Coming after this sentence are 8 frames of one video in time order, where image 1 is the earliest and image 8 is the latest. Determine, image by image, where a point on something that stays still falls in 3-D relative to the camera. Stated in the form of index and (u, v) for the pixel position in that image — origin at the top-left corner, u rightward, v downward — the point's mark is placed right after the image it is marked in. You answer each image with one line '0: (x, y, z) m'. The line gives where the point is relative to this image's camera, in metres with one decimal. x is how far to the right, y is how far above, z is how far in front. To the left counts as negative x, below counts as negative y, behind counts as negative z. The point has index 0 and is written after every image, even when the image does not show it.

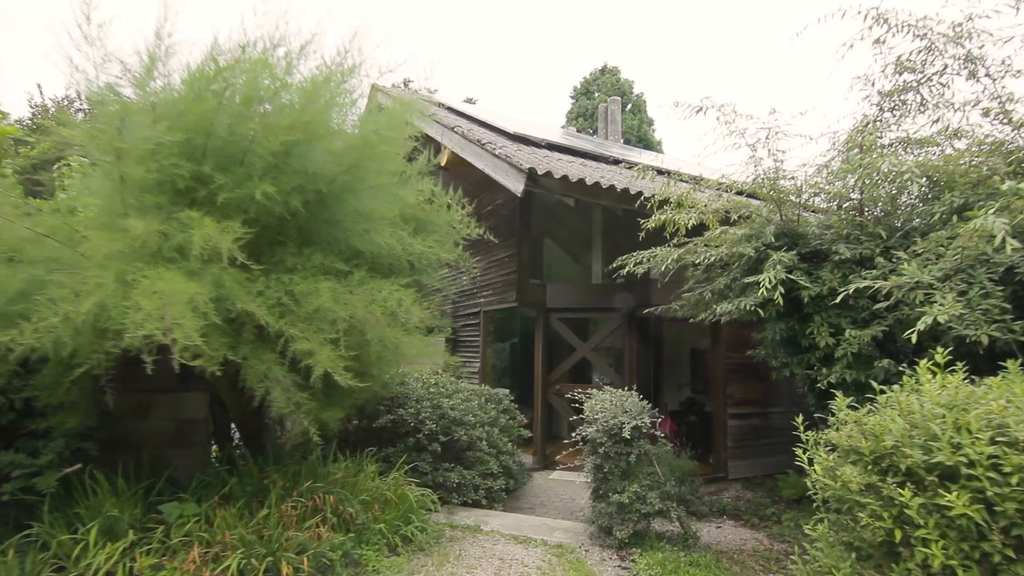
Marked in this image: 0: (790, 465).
0: (+4.4, -2.8, +8.4) m
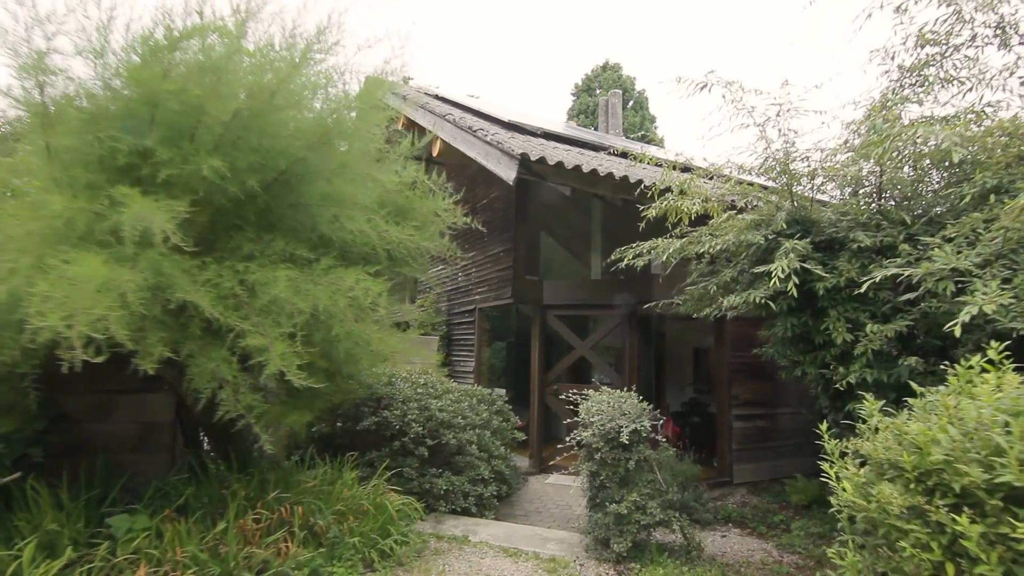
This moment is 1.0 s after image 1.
0: (+4.3, -2.8, +8.0) m
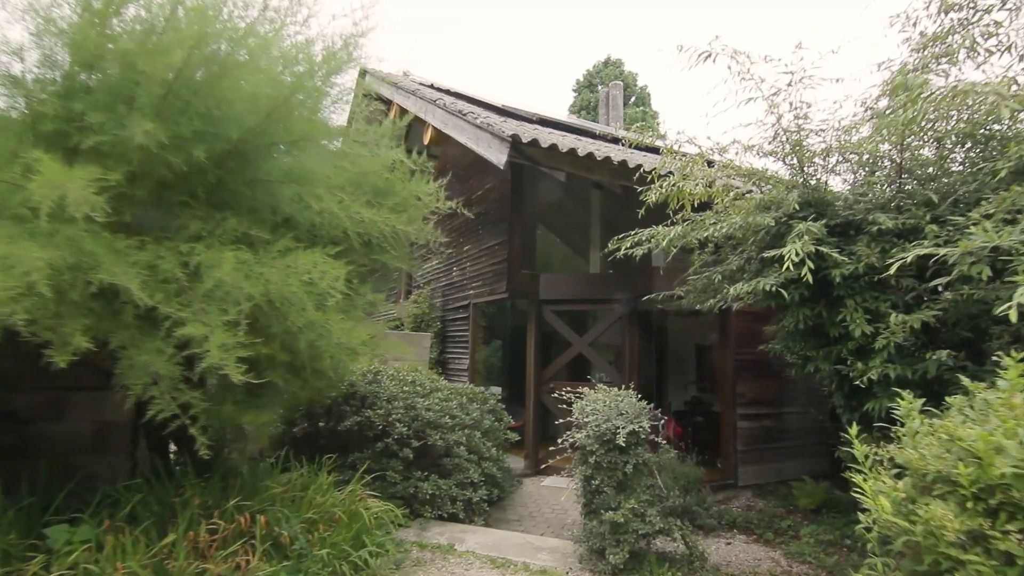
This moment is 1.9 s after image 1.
0: (+4.2, -2.7, +7.7) m
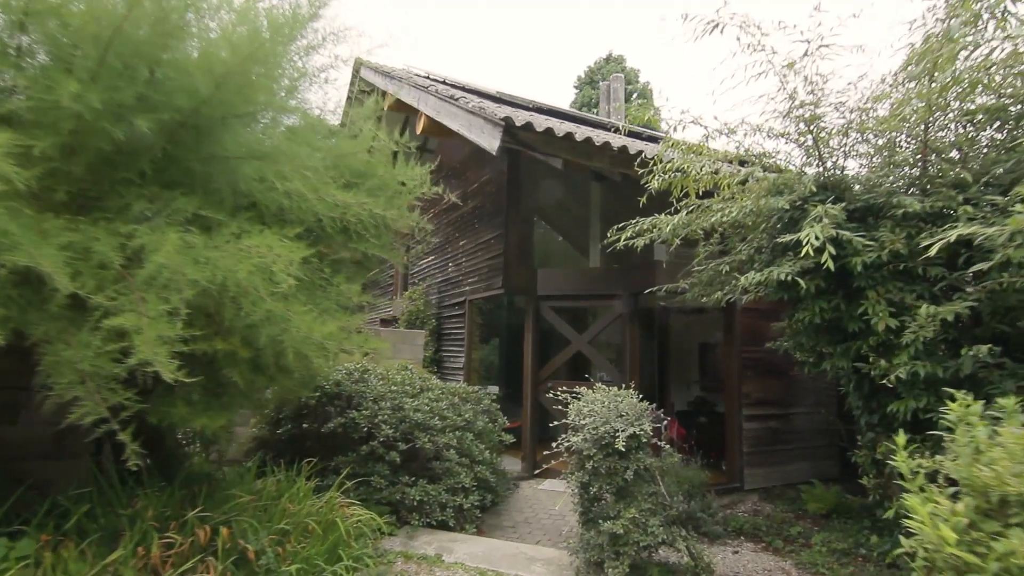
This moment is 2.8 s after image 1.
0: (+4.2, -2.6, +7.4) m
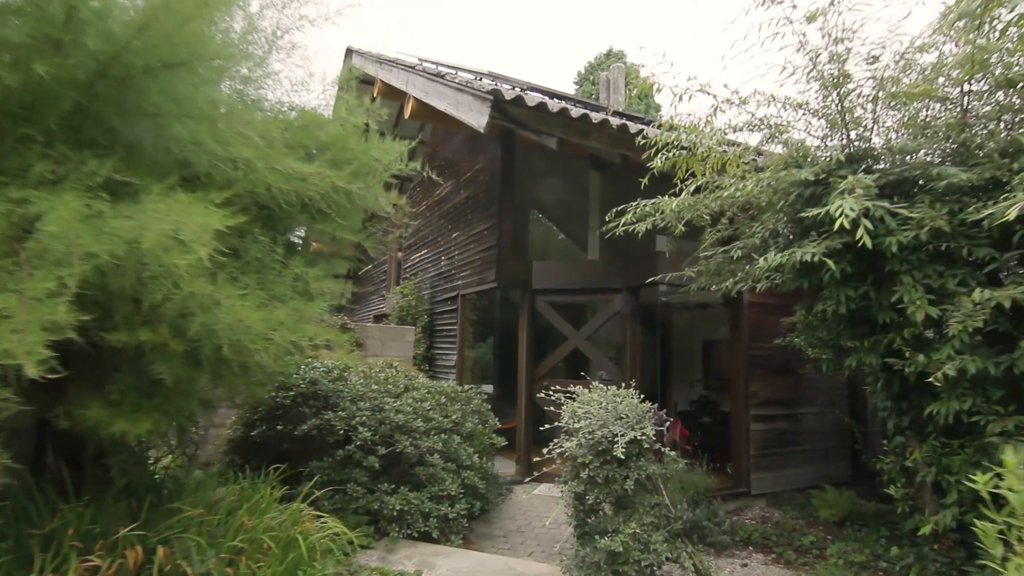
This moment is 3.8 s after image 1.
0: (+4.1, -2.5, +7.0) m
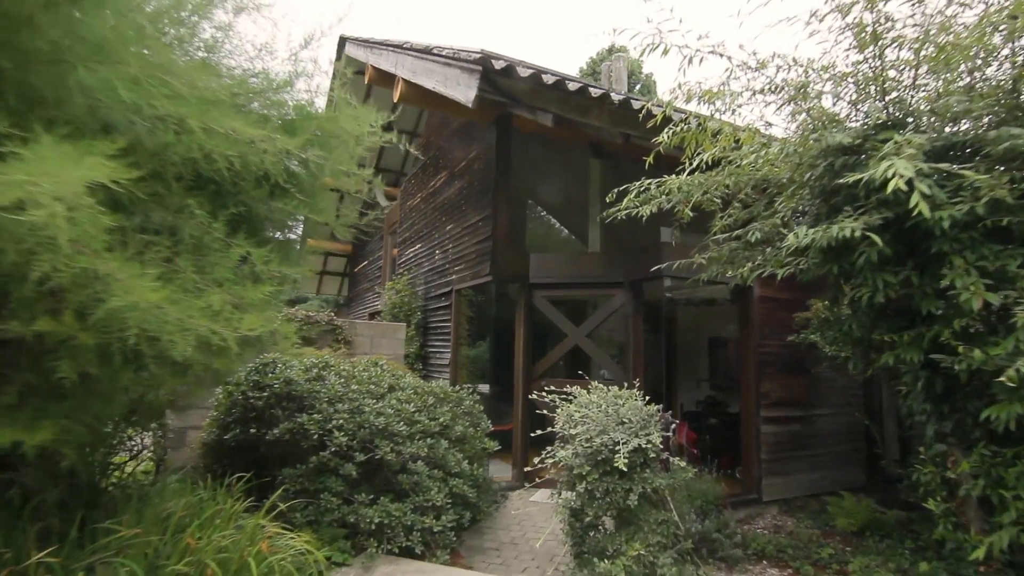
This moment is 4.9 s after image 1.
0: (+4.1, -2.4, +6.6) m
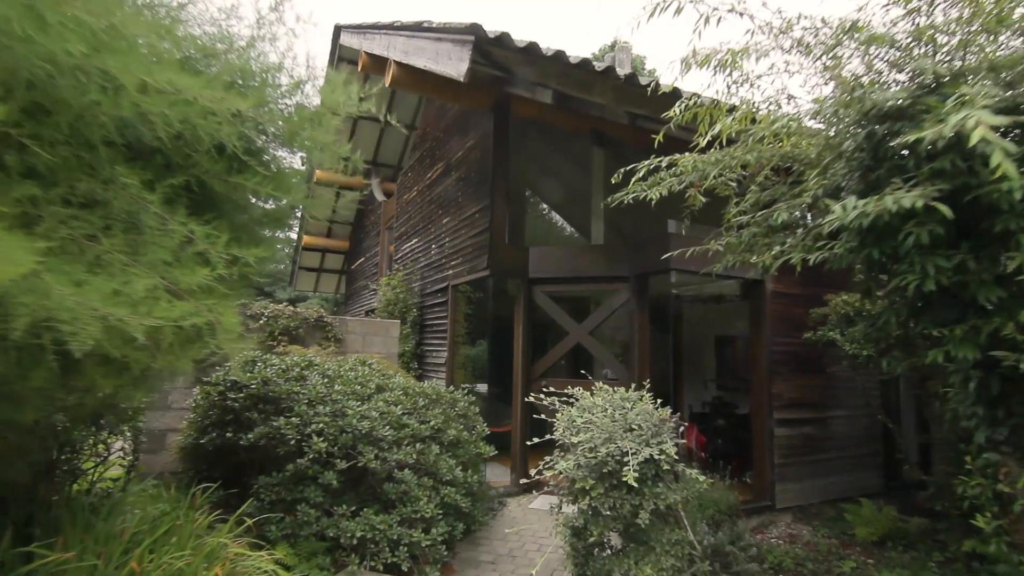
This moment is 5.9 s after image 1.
0: (+4.0, -2.4, +6.2) m
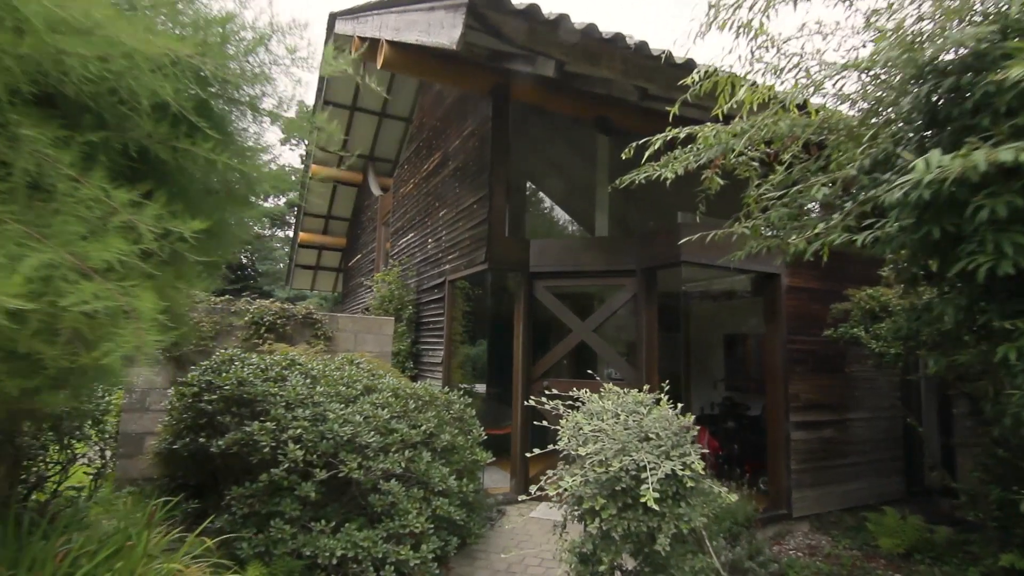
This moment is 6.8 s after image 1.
0: (+4.0, -2.3, +5.9) m
